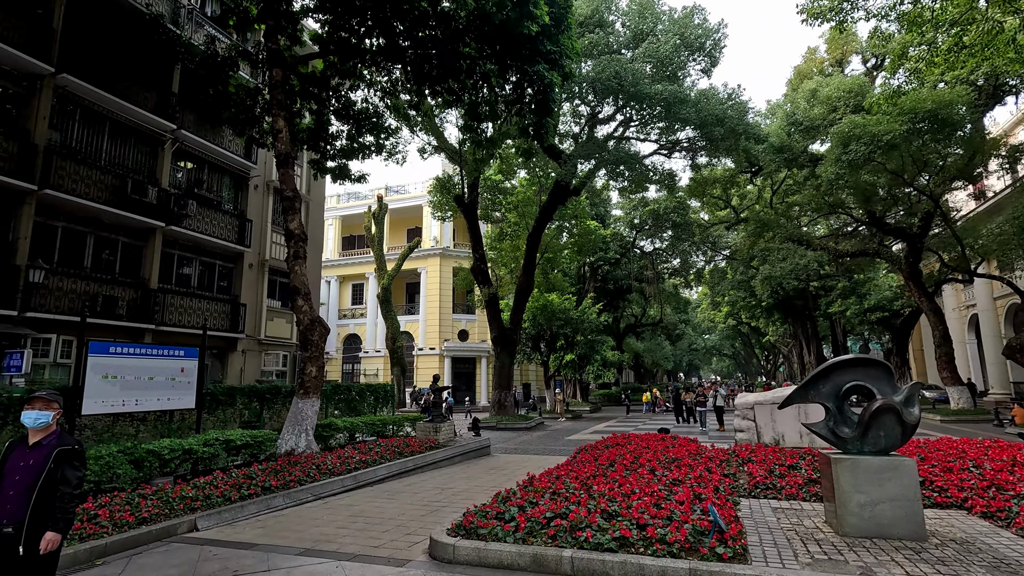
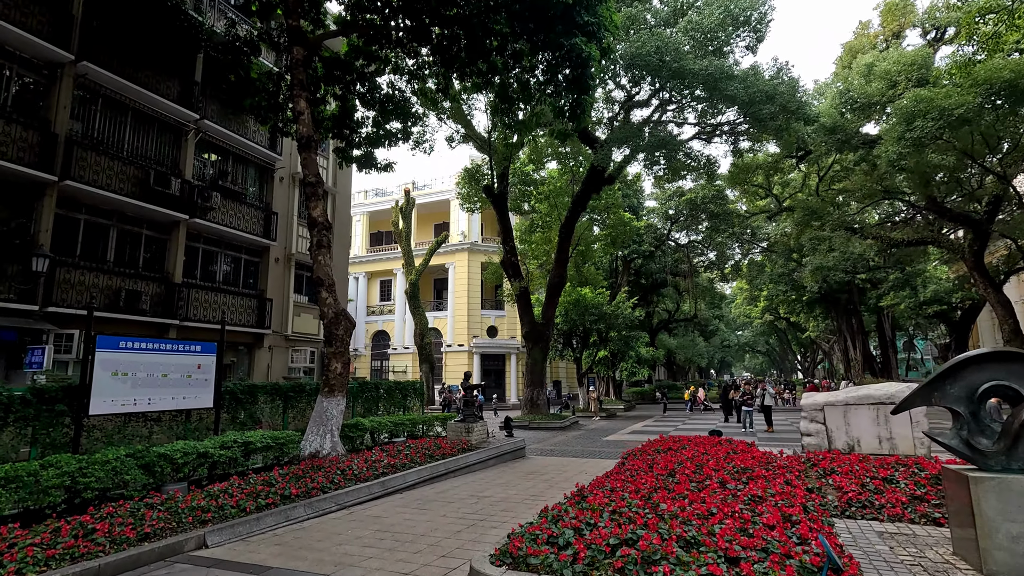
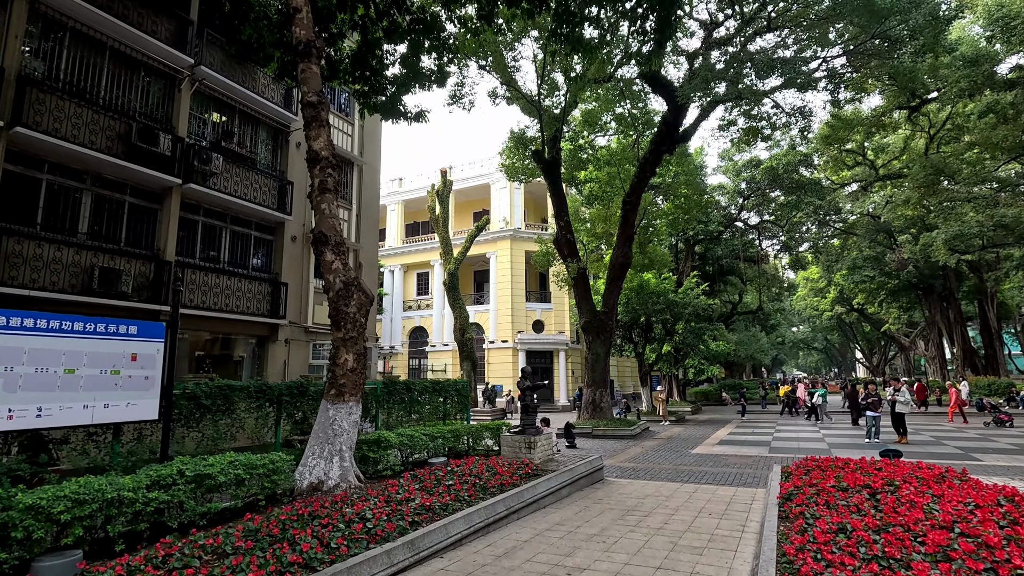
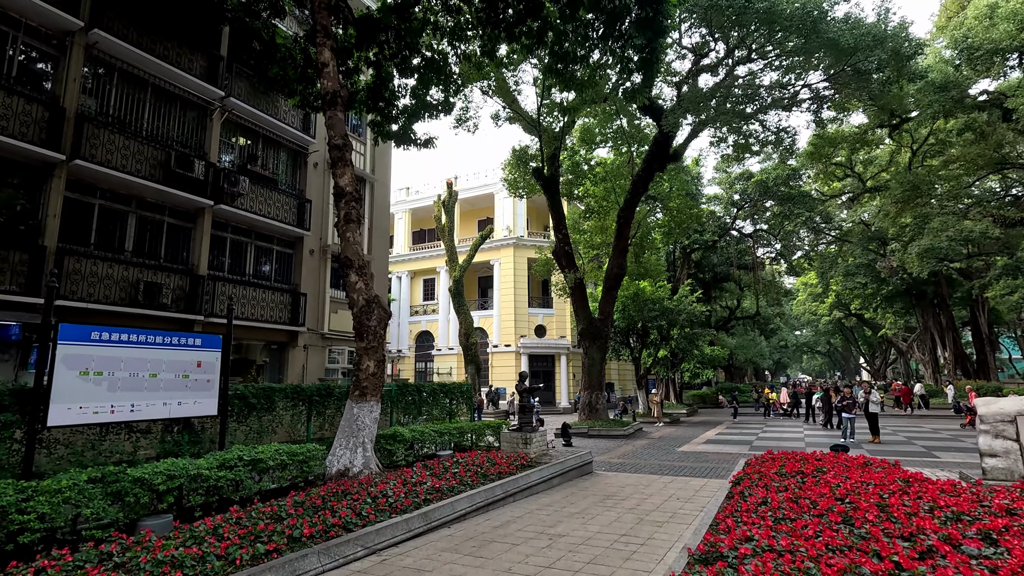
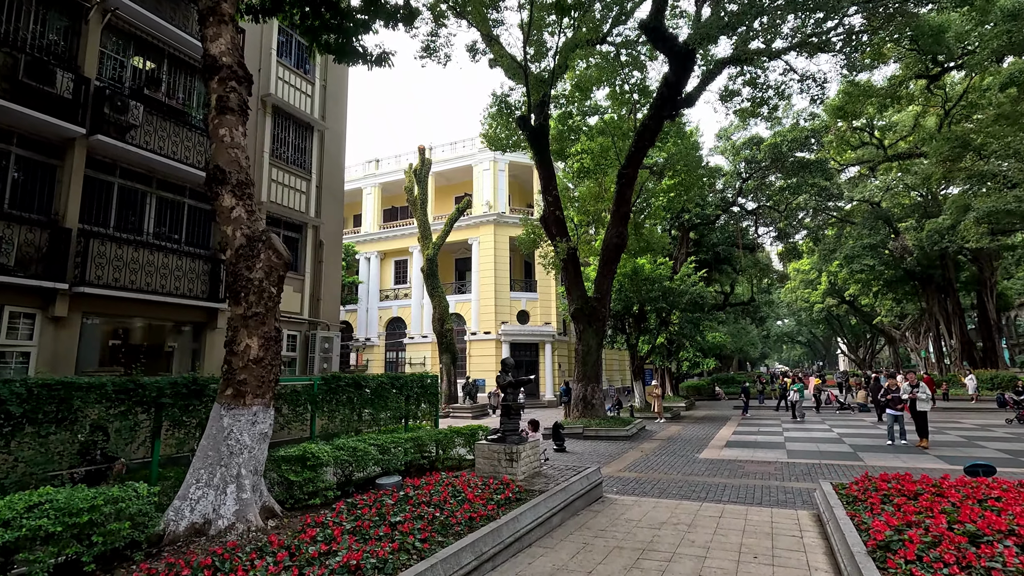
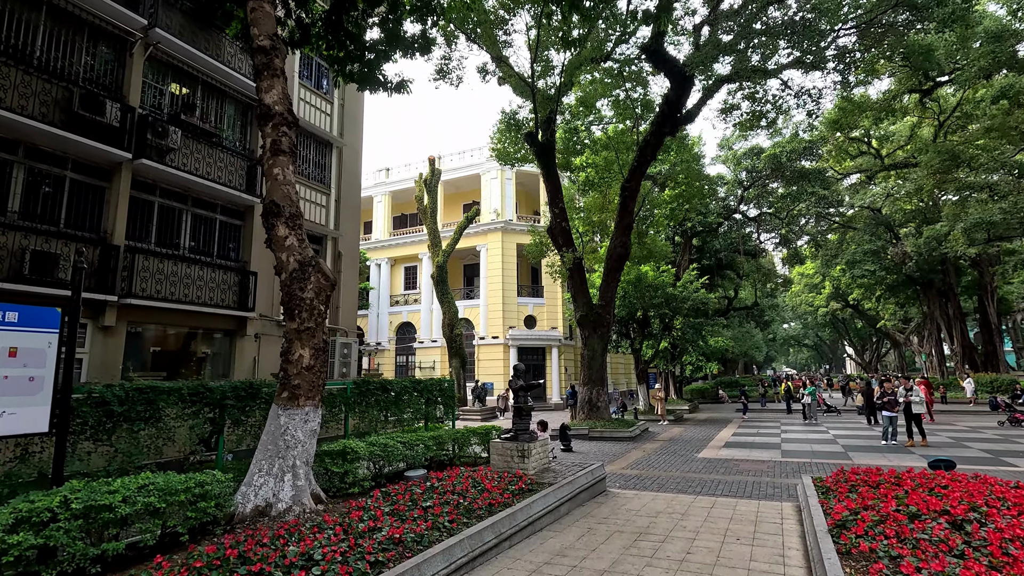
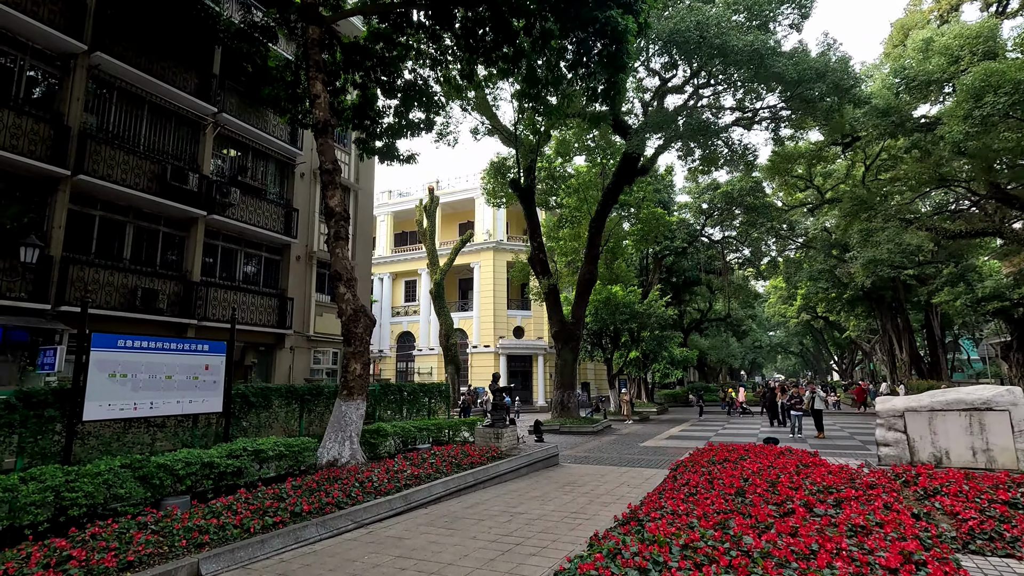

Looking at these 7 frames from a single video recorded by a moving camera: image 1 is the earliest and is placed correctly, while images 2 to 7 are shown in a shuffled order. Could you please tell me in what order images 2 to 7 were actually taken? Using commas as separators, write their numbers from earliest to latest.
2, 7, 4, 3, 6, 5
